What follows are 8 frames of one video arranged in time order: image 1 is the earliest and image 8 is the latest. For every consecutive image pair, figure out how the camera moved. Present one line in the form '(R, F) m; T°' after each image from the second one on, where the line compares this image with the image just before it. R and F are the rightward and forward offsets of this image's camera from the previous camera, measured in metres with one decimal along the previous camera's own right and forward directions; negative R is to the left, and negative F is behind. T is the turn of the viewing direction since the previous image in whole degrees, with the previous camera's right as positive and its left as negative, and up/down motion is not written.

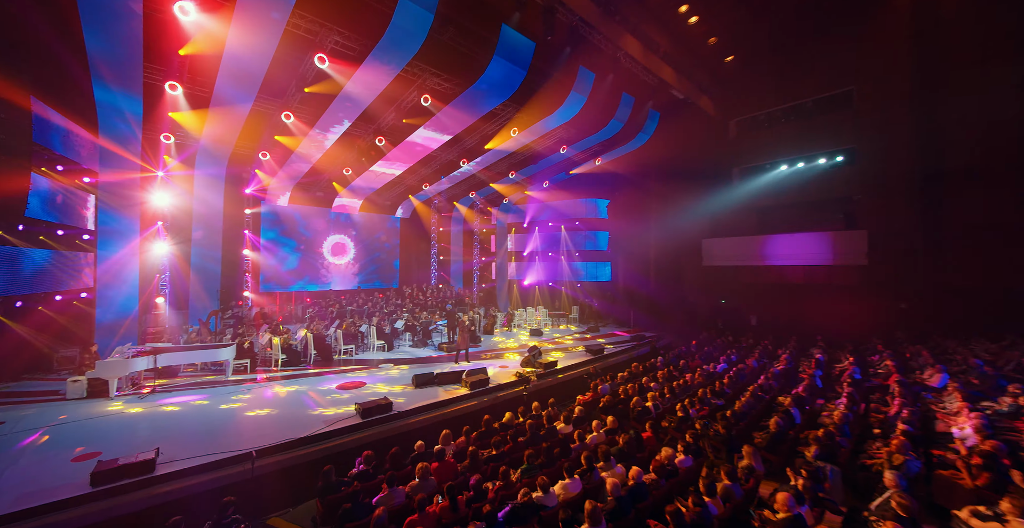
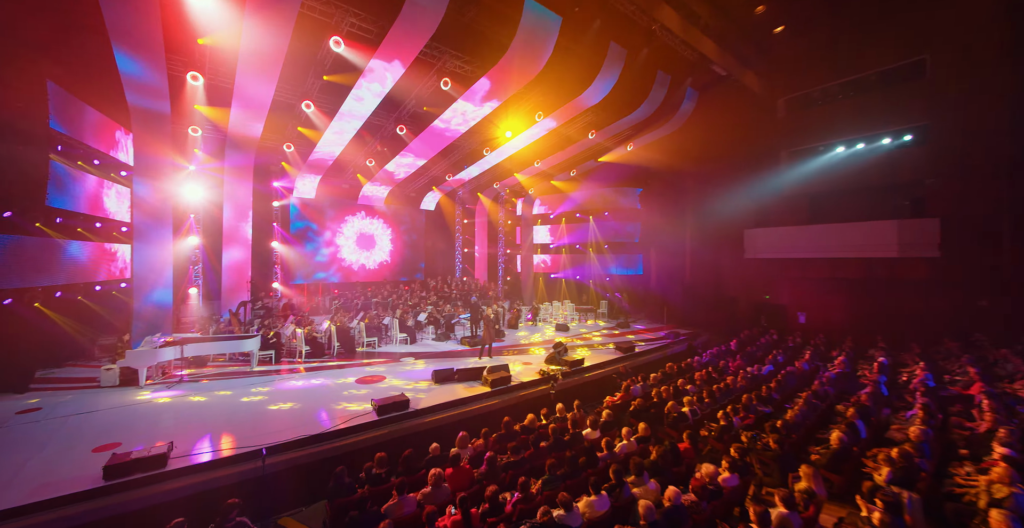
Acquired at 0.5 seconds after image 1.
(+0.1, +0.6) m; -5°
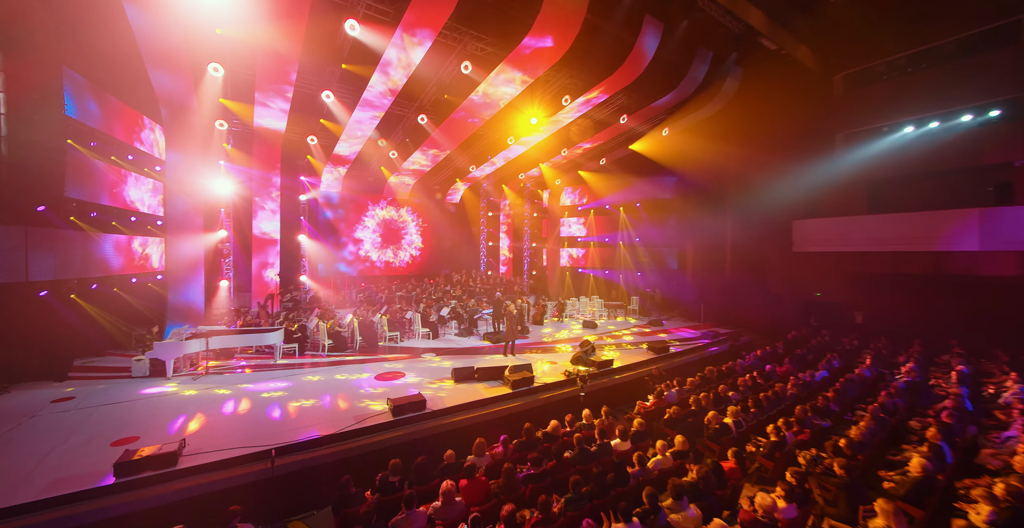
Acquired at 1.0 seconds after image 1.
(+0.1, +0.6) m; -5°
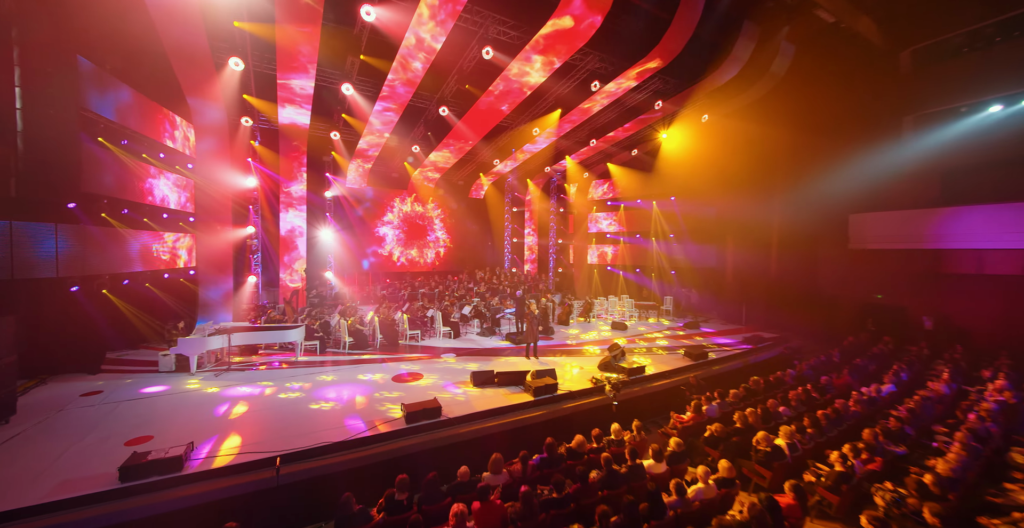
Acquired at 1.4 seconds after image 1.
(+0.1, +0.6) m; -4°
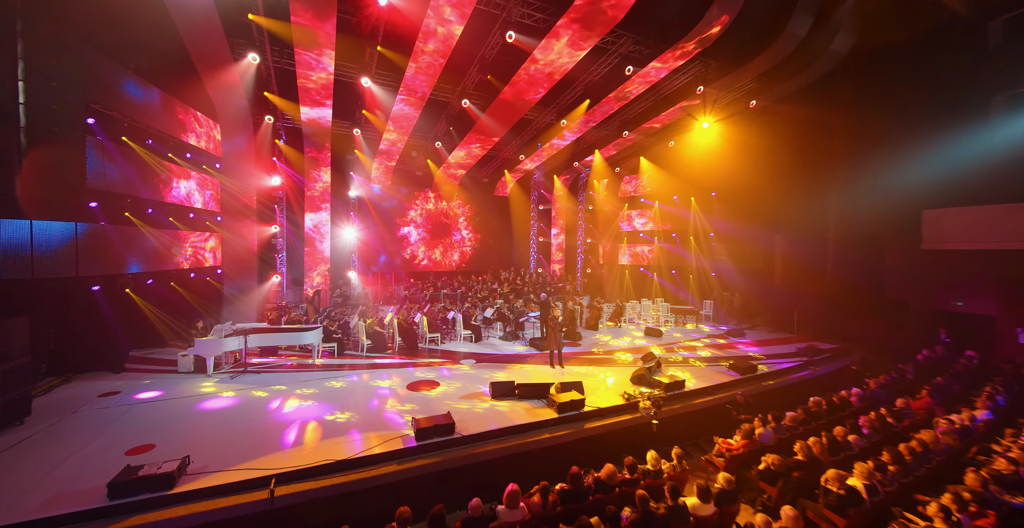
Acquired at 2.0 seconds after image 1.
(+0.1, +0.8) m; -5°
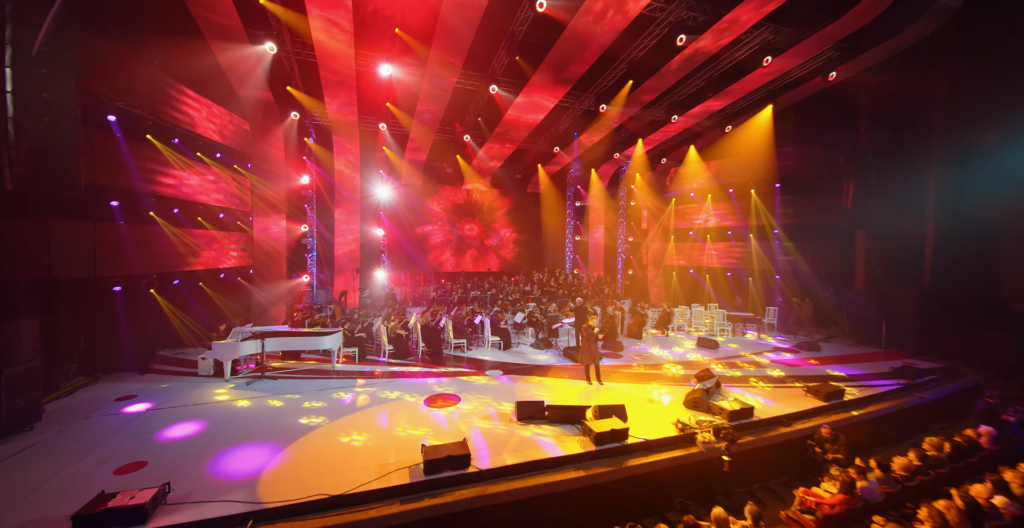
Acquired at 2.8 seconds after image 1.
(+0.1, +1.1) m; -6°
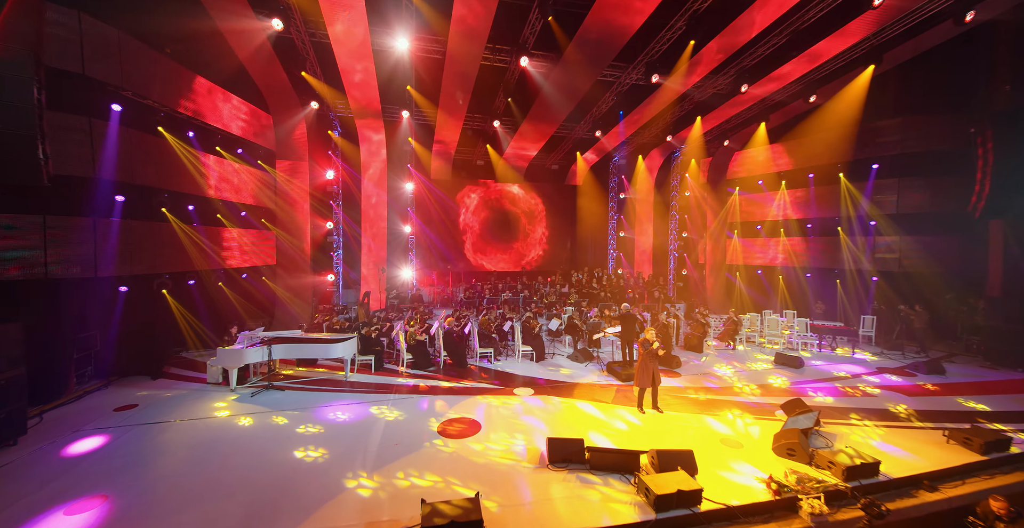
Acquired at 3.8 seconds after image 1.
(+0.1, +1.4) m; -7°
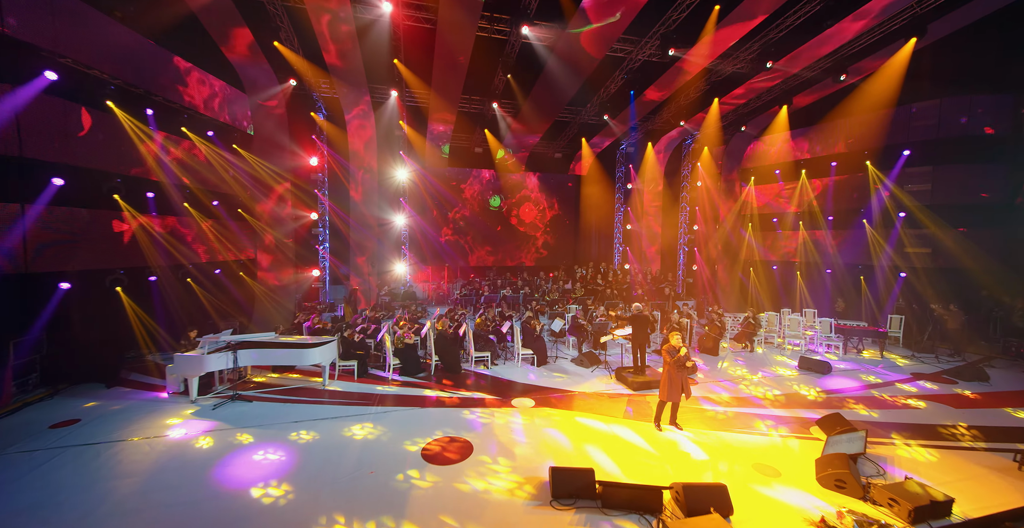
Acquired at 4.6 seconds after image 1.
(+0.1, +0.9) m; 0°
